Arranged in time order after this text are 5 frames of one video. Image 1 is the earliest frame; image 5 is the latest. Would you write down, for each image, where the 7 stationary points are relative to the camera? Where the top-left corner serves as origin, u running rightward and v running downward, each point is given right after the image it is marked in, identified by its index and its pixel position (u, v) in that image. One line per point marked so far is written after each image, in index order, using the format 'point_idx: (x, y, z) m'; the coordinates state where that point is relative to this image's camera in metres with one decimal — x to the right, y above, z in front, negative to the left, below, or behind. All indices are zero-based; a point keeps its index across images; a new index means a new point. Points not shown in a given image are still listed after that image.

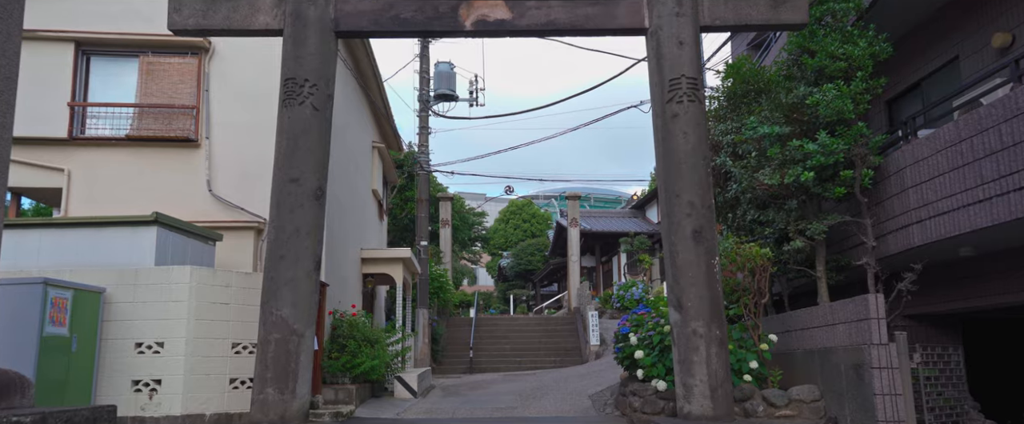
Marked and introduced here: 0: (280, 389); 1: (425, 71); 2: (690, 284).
0: (-2.2, -1.7, +6.6) m
1: (-2.1, +3.4, +16.7) m
2: (+1.7, -0.7, +6.6) m
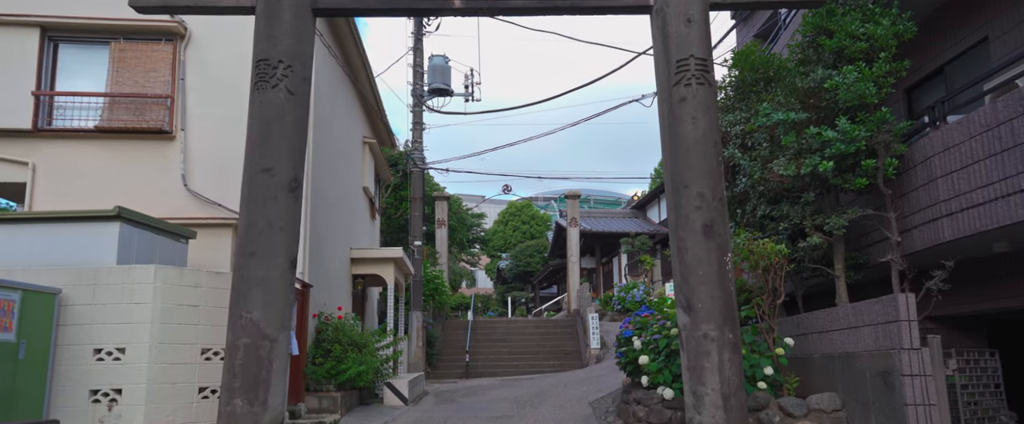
0: (-2.3, -1.6, +6.0) m
1: (-2.2, +3.4, +16.1) m
2: (+1.6, -0.6, +6.0) m
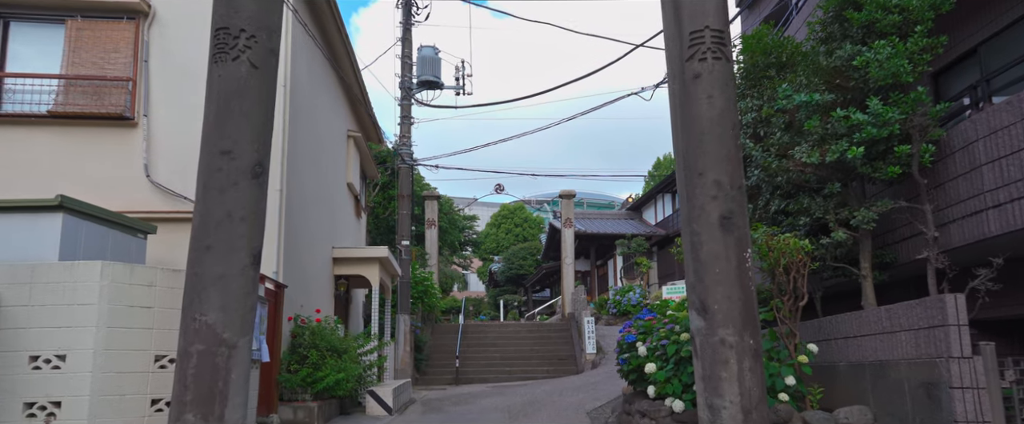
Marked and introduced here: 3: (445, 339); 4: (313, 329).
0: (-2.3, -1.5, +5.3) m
1: (-2.3, +3.5, +15.4) m
2: (+1.6, -0.5, +5.3) m
3: (-1.9, -3.6, +19.3) m
4: (-2.7, -1.6, +9.3) m
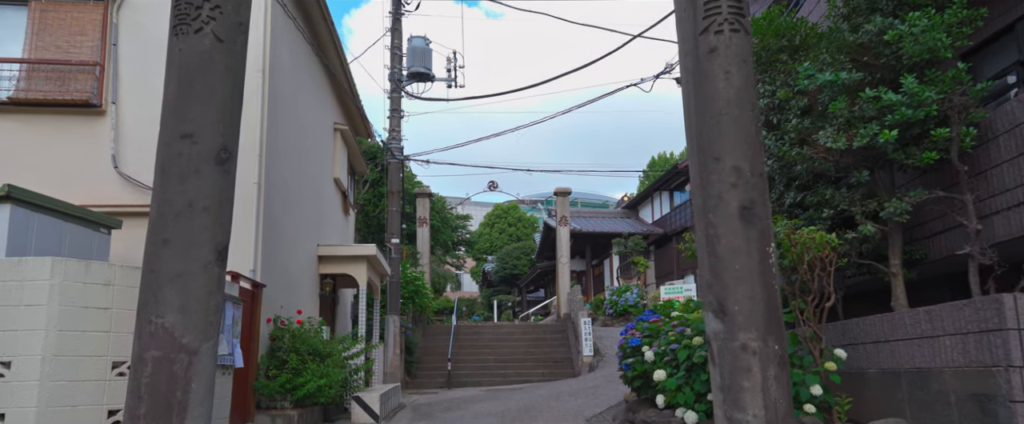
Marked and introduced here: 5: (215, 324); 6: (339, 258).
0: (-2.4, -1.5, +4.6) m
1: (-2.5, +3.6, +14.8) m
2: (+1.5, -0.5, +4.8) m
3: (-2.0, -3.5, +18.7) m
4: (-2.7, -1.5, +8.7) m
5: (-2.2, -0.8, +5.0) m
6: (-3.0, -0.8, +11.9) m
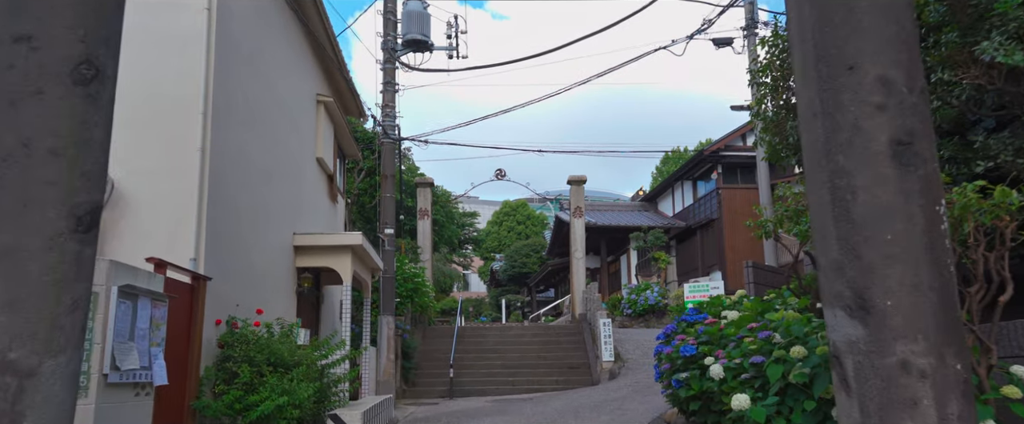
0: (-2.3, -1.2, +2.9) m
1: (-2.3, +3.8, +13.1) m
2: (+1.6, -0.2, +3.0) m
3: (-1.8, -3.3, +17.0) m
4: (-2.6, -1.2, +6.9) m
5: (-2.1, -0.5, +3.2) m
6: (-2.9, -0.5, +10.1) m
